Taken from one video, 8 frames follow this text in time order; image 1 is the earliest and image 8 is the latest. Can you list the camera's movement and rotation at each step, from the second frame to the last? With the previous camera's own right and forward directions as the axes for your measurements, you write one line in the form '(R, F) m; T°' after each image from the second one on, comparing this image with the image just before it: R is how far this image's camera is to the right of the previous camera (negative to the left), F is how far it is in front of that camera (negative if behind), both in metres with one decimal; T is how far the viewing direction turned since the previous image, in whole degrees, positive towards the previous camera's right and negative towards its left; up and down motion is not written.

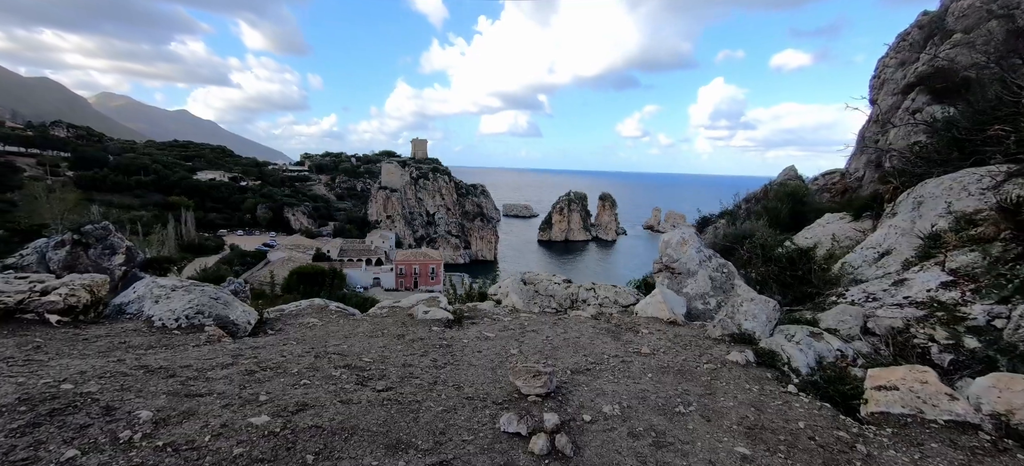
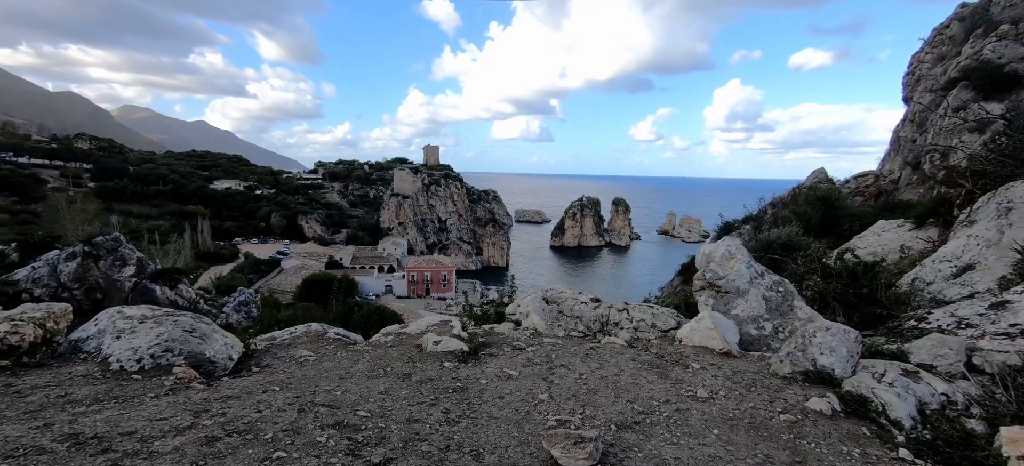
(-0.1, +0.5) m; -2°
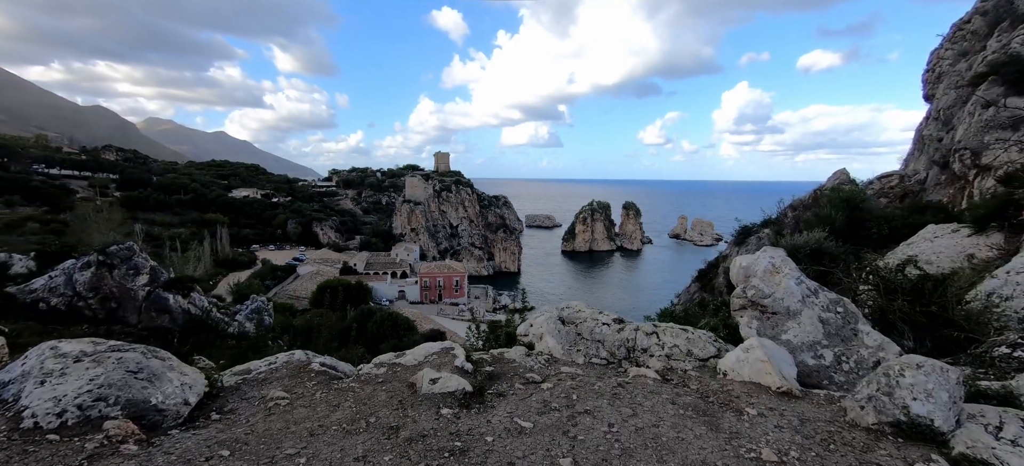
(0.0, +0.5) m; -1°
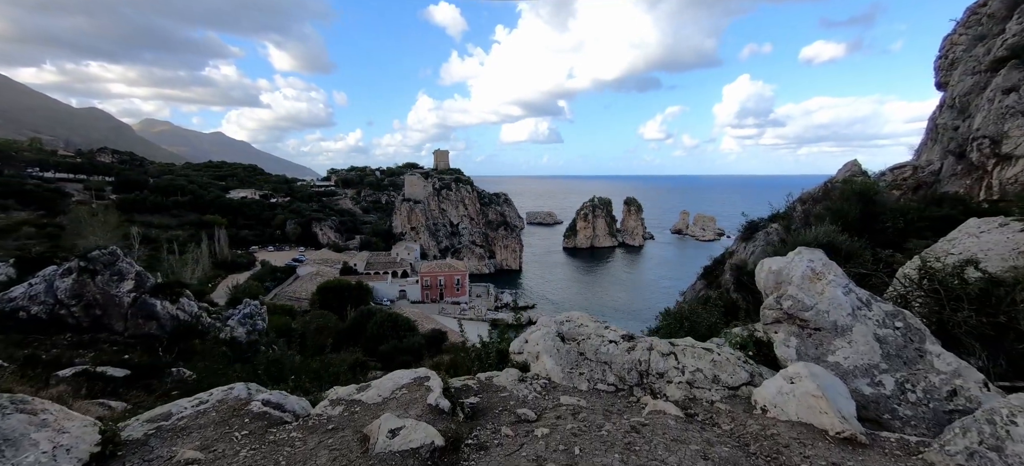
(+0.1, +0.6) m; 0°
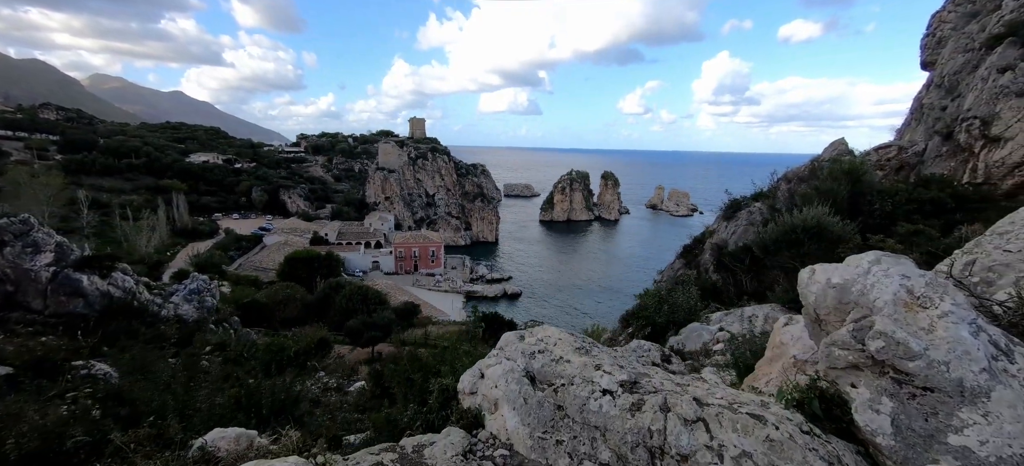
(+0.1, +1.1) m; +3°
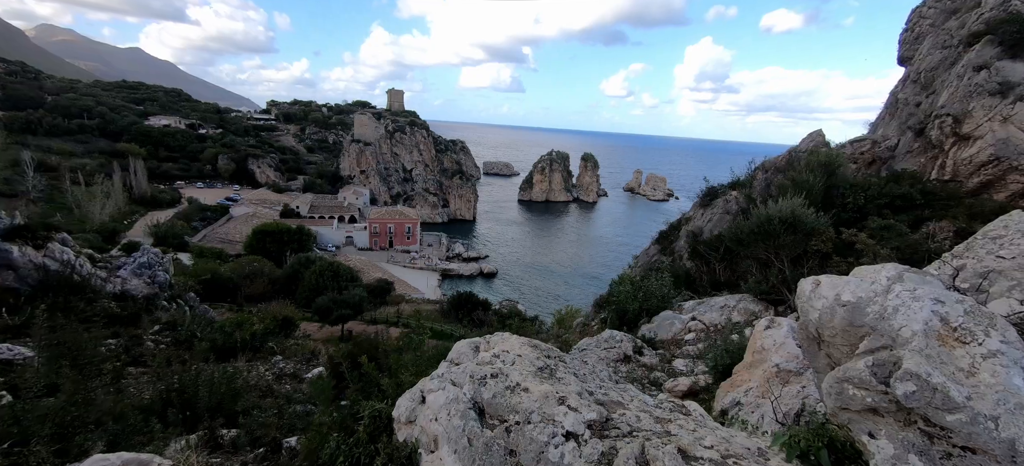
(+0.1, +0.5) m; +3°
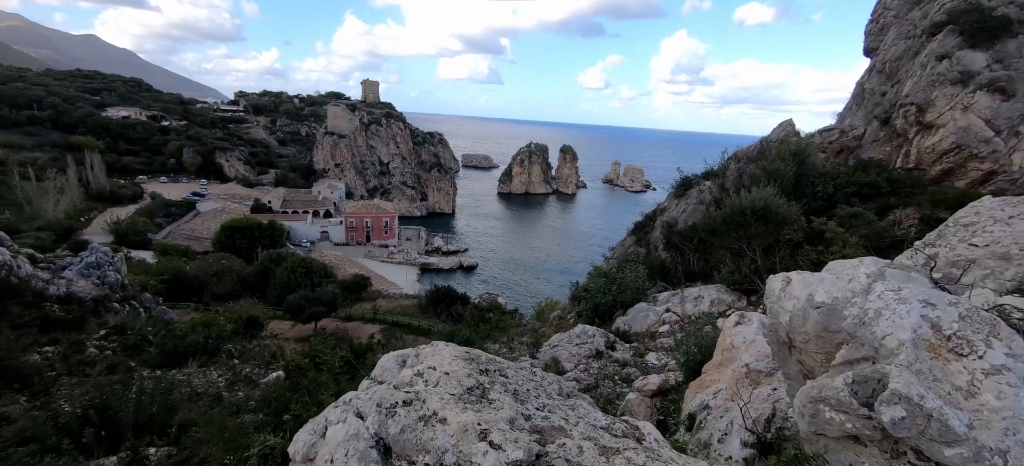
(+0.2, +0.3) m; +3°
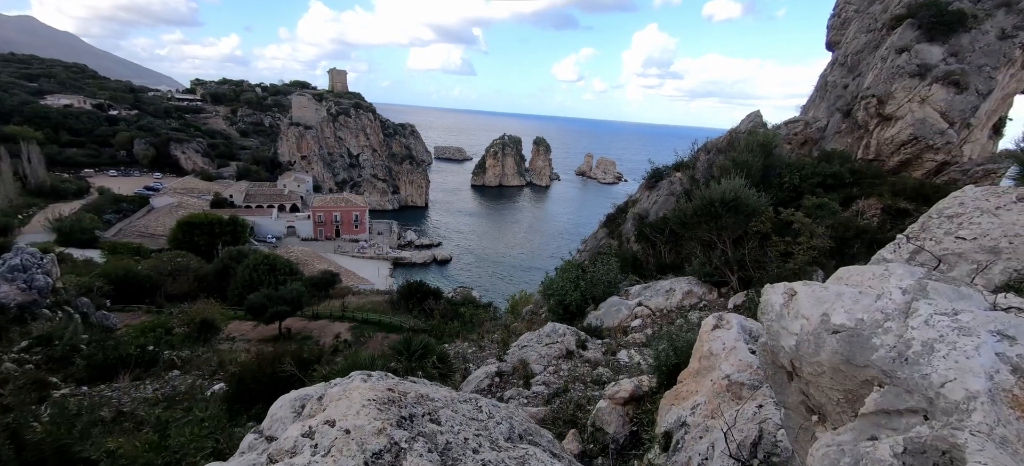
(+0.2, +0.5) m; +3°
